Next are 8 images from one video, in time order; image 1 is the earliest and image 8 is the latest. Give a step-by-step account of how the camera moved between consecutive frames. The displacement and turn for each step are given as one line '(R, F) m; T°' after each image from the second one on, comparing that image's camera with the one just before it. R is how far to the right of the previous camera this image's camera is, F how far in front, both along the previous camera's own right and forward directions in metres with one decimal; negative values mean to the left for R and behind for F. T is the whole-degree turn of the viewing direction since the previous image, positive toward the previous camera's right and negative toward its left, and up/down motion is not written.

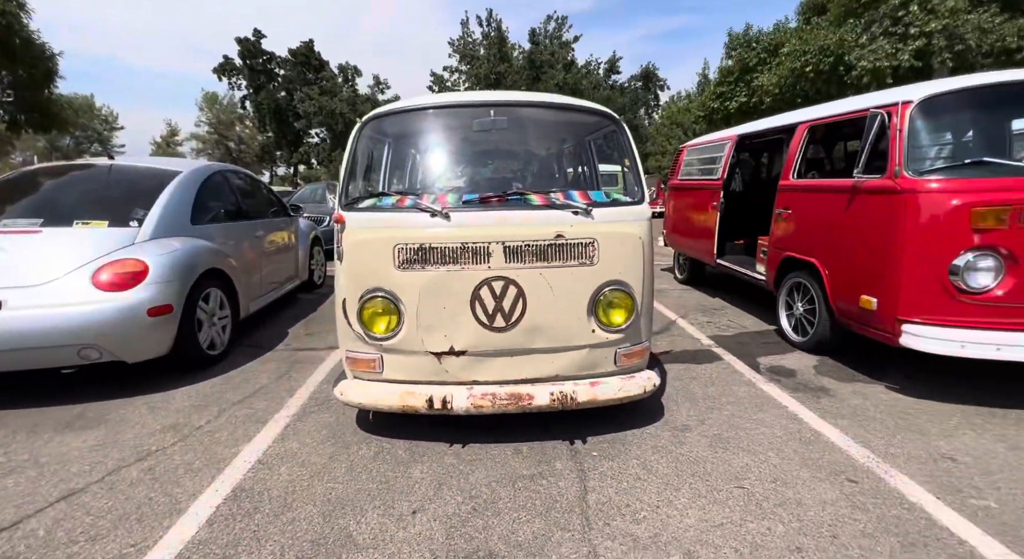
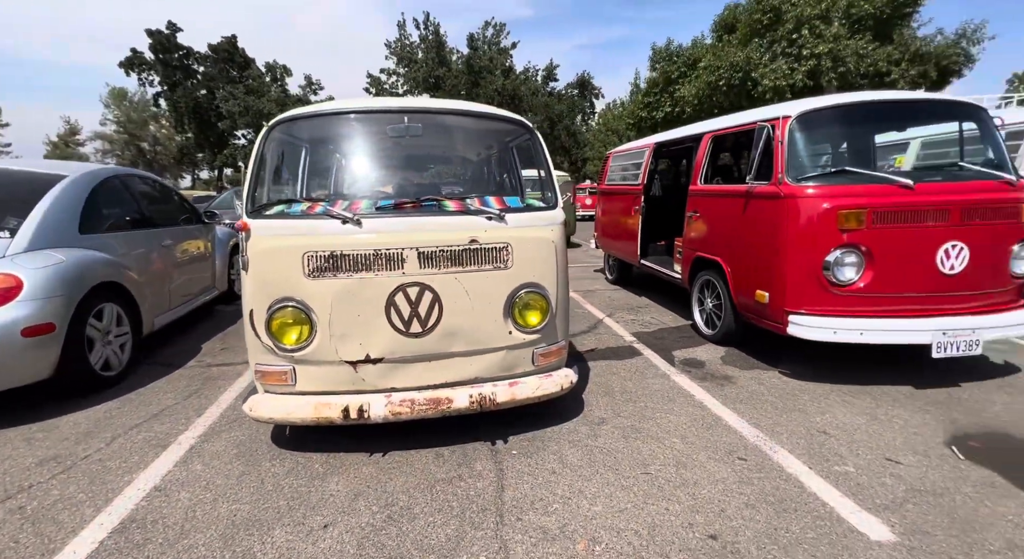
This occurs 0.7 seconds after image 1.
(0.0, 0.0) m; +8°
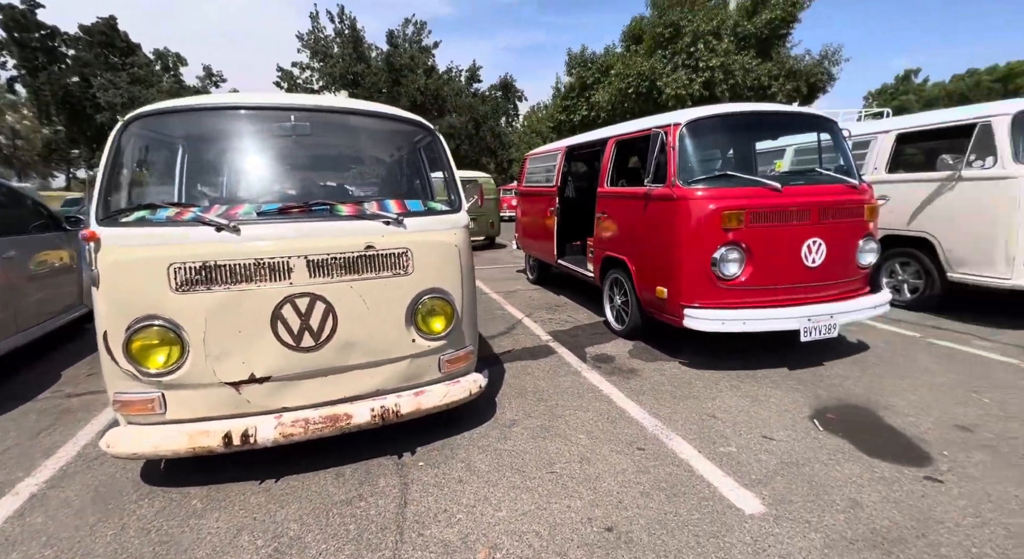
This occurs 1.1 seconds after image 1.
(+0.1, 0.0) m; +10°
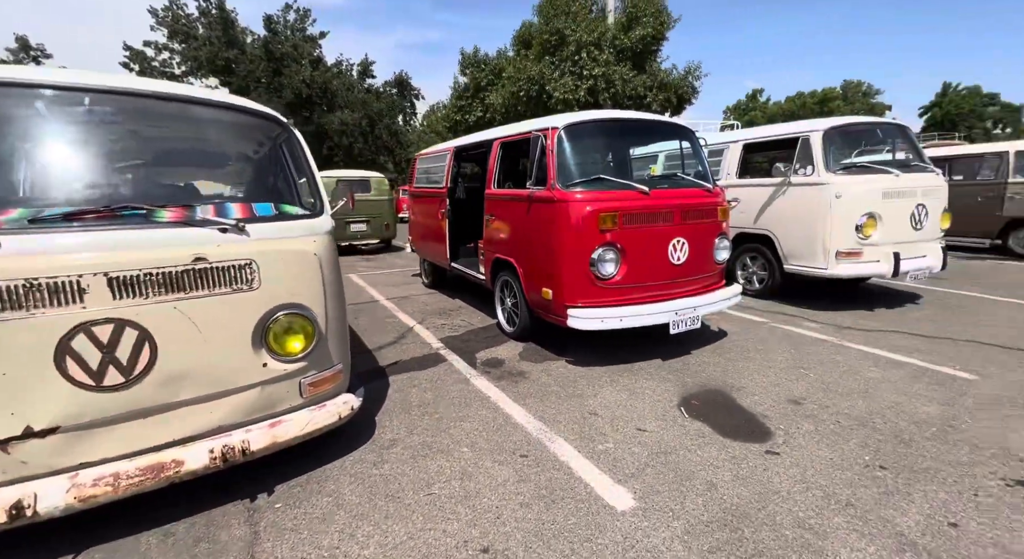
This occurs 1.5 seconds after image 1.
(+0.1, +0.1) m; +13°
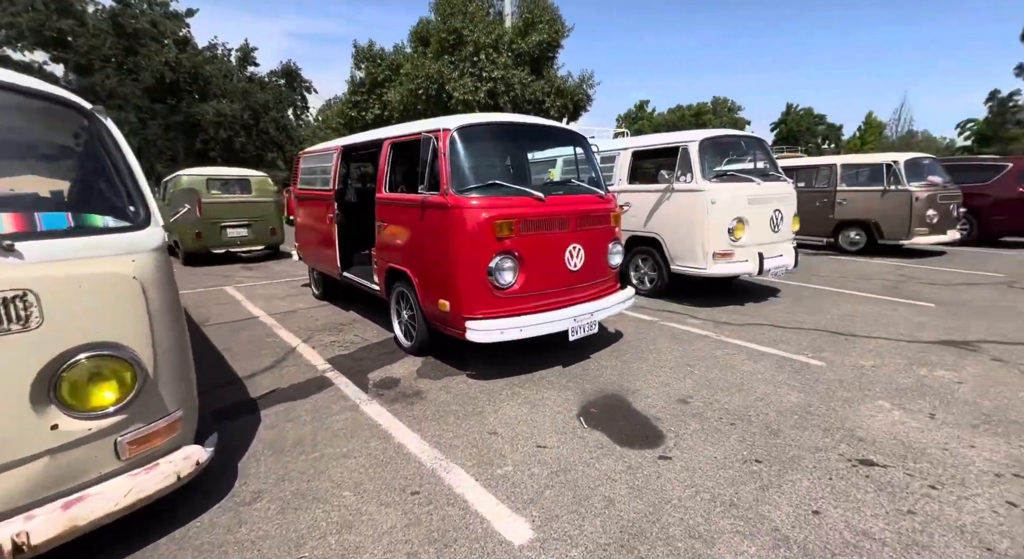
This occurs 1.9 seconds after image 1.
(+0.1, +0.2) m; +11°
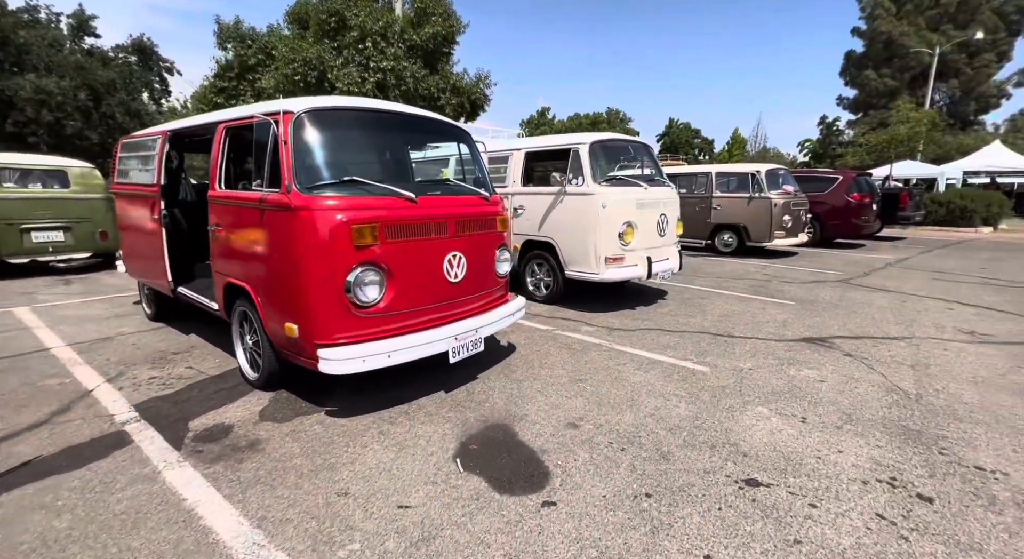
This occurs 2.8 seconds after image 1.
(+0.3, +0.5) m; +11°
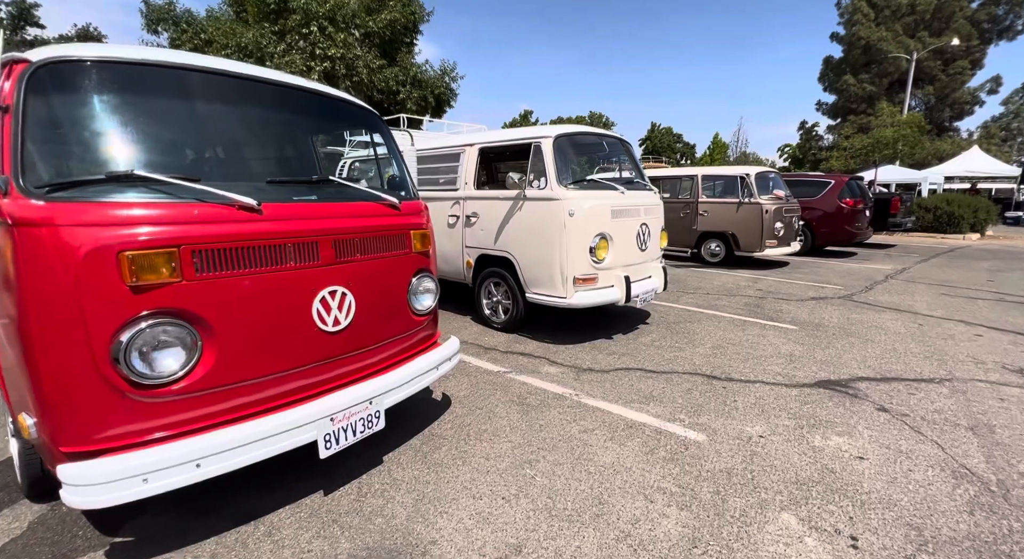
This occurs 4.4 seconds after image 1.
(+0.4, +1.2) m; +2°
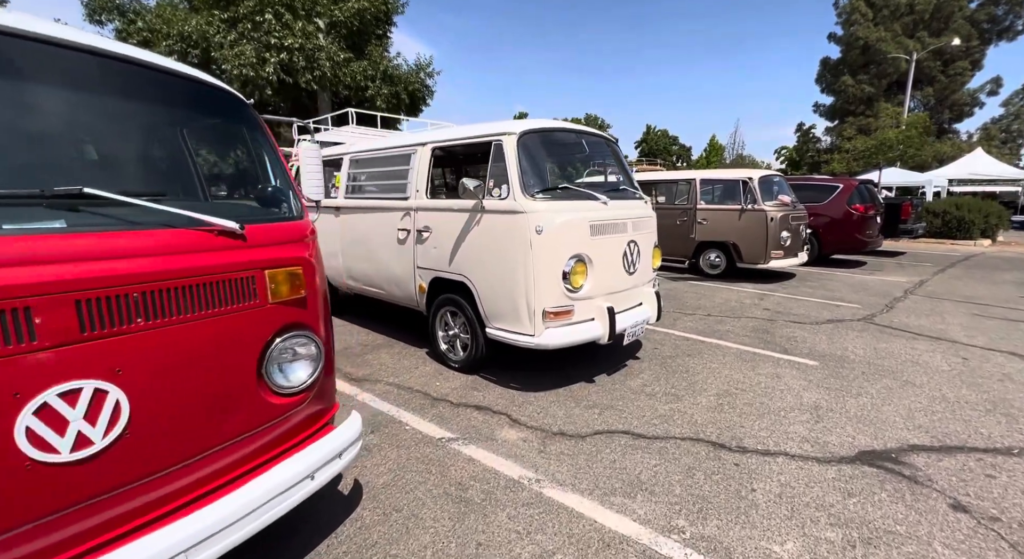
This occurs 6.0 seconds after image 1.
(+0.4, +1.1) m; 0°
